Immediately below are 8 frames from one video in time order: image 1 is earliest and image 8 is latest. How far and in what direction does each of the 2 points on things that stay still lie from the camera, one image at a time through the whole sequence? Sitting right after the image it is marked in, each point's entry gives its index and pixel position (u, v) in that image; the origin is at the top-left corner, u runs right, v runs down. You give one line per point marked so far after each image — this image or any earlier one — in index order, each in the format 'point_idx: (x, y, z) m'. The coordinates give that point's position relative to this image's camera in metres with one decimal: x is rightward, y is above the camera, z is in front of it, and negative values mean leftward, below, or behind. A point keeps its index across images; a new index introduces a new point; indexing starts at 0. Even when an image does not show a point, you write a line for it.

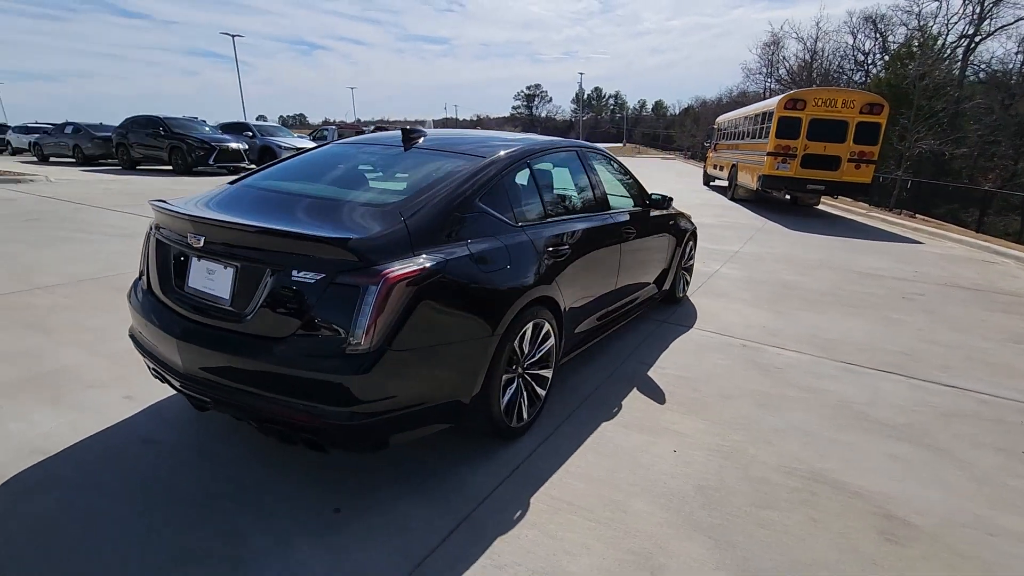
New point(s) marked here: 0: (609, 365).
0: (+0.8, -0.6, +4.2) m
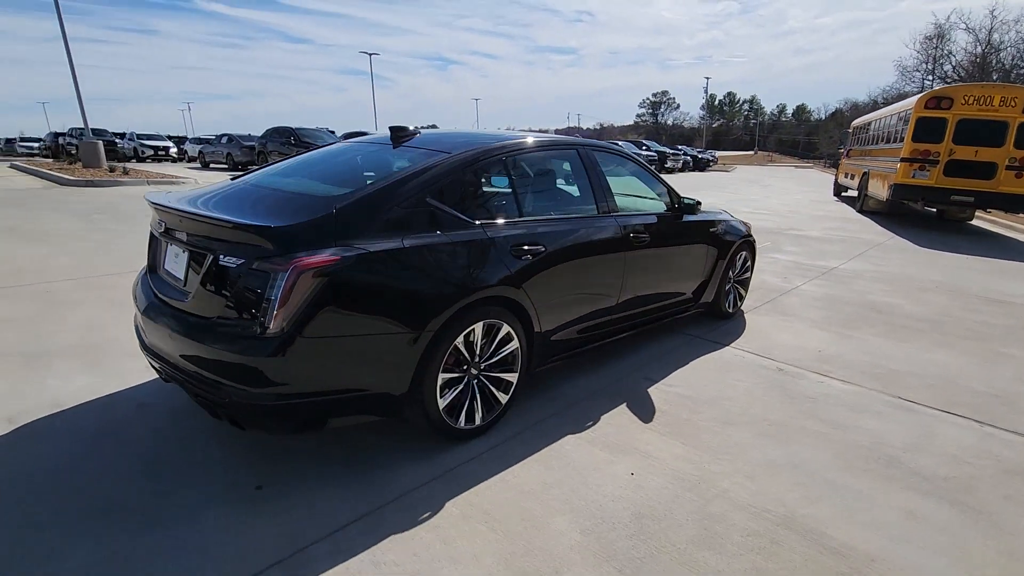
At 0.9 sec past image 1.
0: (+0.7, -0.7, +3.9) m
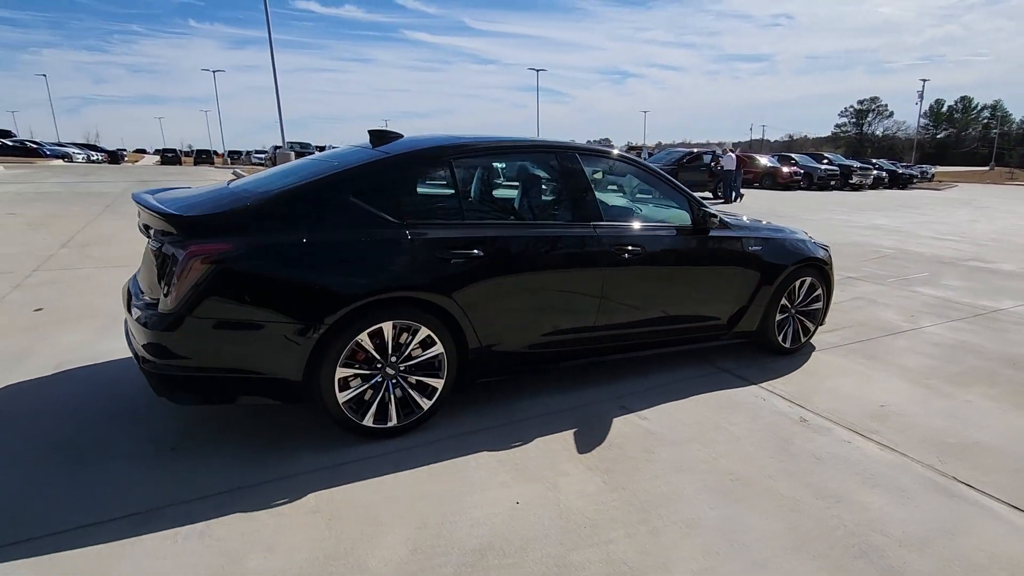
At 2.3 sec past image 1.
0: (+0.5, -0.8, +3.6) m
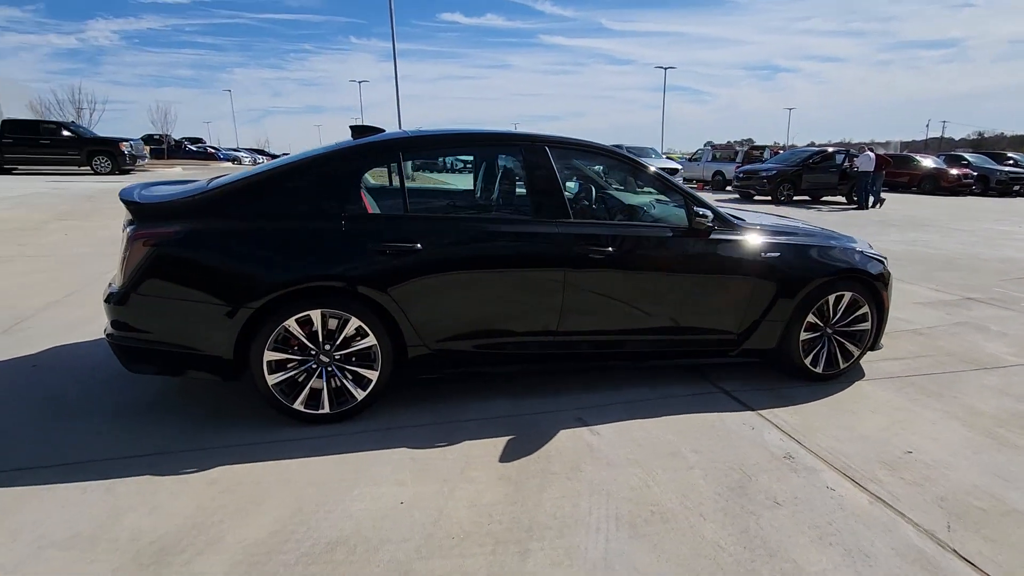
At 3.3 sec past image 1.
0: (+0.1, -0.8, +3.4) m
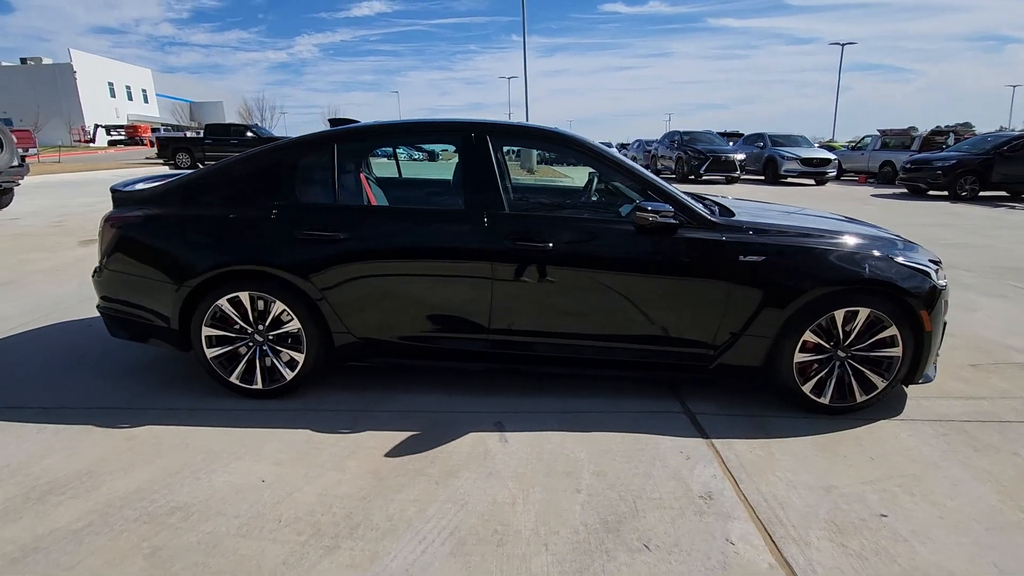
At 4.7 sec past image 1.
0: (-0.3, -0.7, +3.3) m
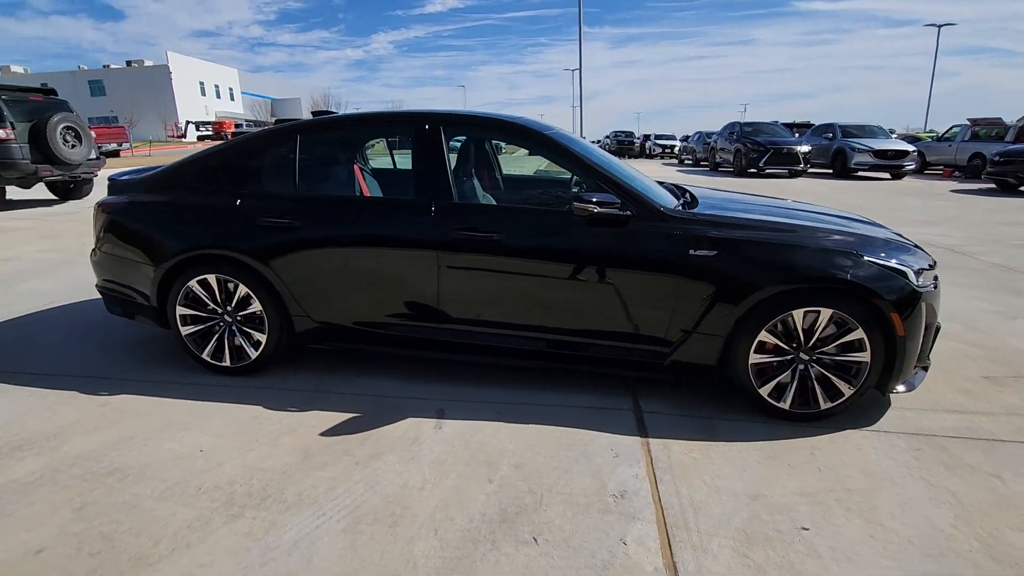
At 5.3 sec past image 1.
0: (-0.6, -0.6, +3.4) m
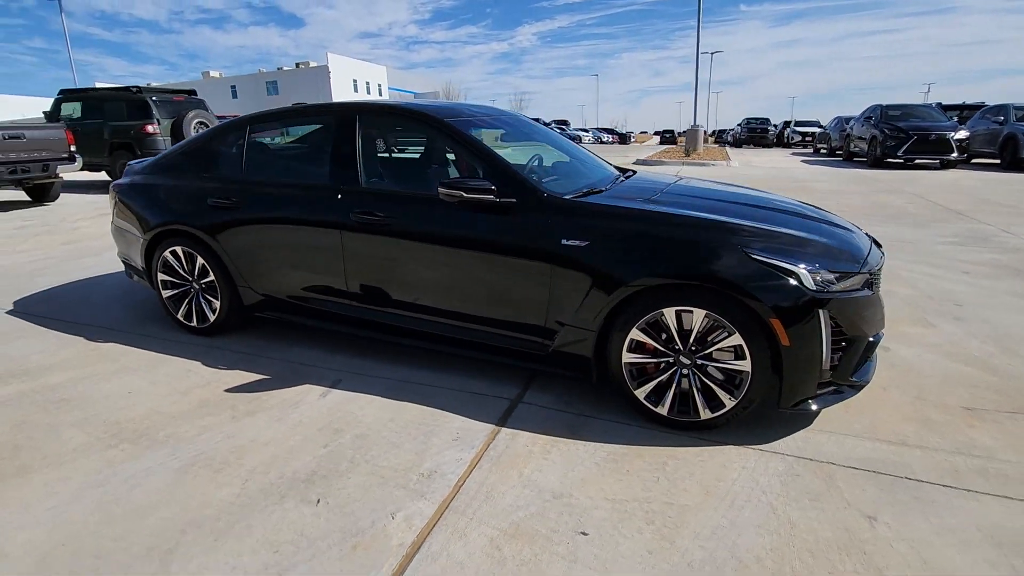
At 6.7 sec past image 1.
0: (-1.3, -0.5, +3.7) m
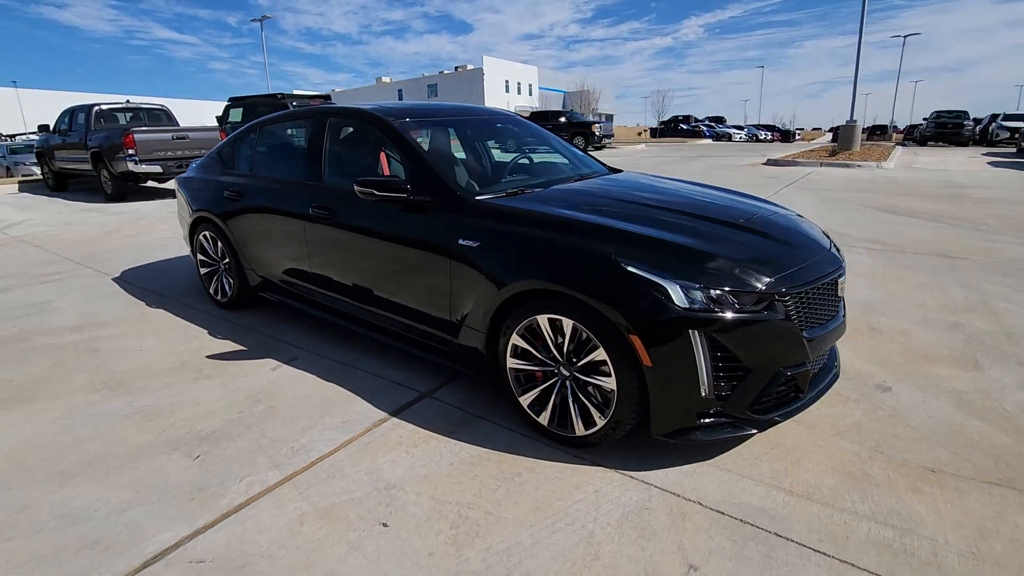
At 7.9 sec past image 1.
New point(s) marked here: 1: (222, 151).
0: (-1.6, -0.4, +4.1) m
1: (-2.6, +1.2, +4.8) m
